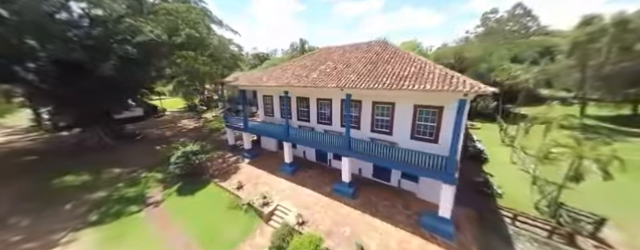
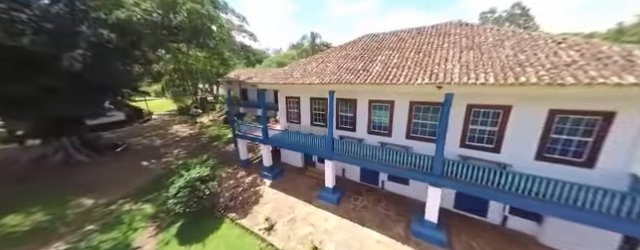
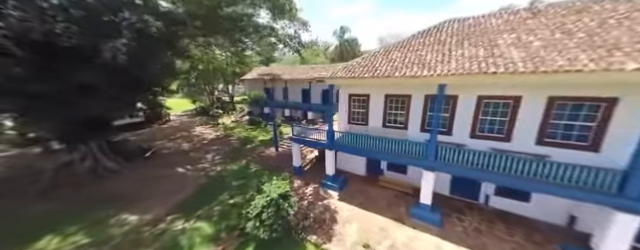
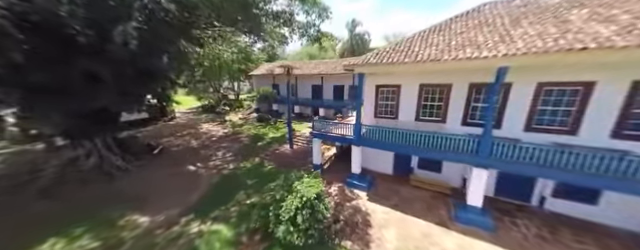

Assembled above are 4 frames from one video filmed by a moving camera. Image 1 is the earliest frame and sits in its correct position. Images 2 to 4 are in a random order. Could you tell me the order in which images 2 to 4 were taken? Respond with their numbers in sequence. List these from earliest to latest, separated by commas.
2, 3, 4
